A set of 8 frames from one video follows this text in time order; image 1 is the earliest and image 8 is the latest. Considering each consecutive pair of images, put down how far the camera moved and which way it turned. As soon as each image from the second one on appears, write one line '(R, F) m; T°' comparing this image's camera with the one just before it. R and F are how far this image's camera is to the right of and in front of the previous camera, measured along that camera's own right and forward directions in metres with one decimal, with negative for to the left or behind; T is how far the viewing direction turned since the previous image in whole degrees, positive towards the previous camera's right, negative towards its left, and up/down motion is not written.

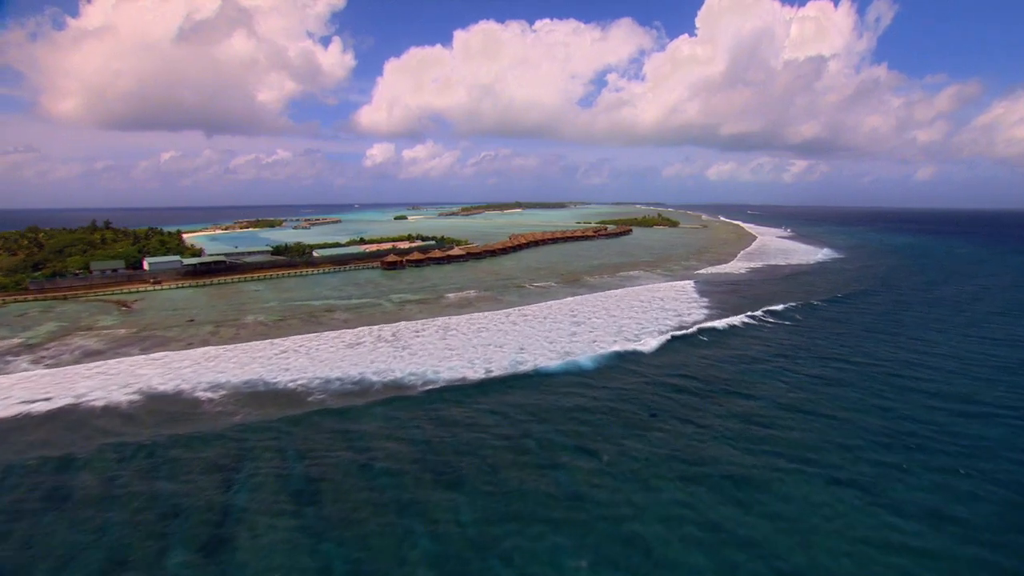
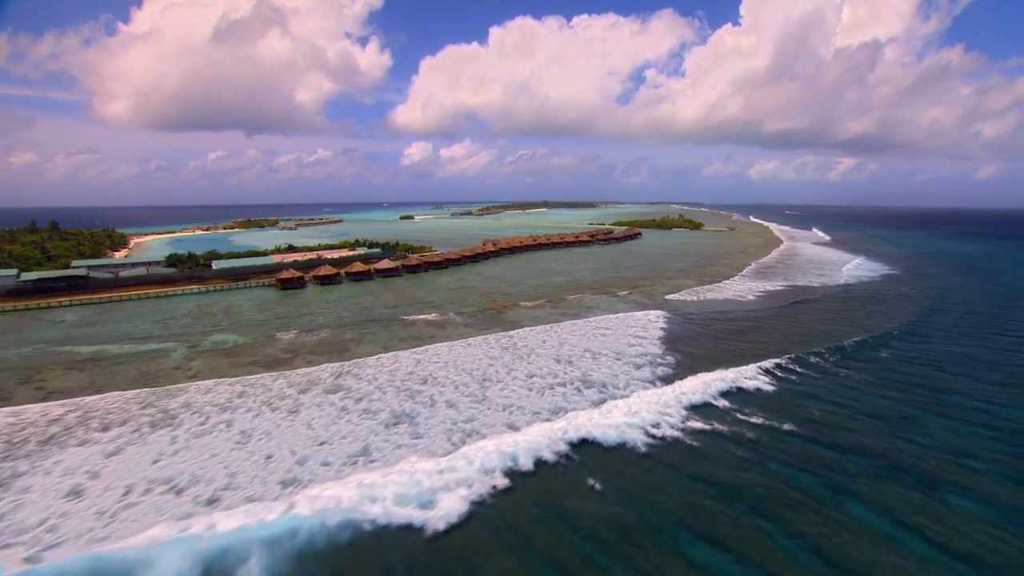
(+5.4, +8.7) m; -4°
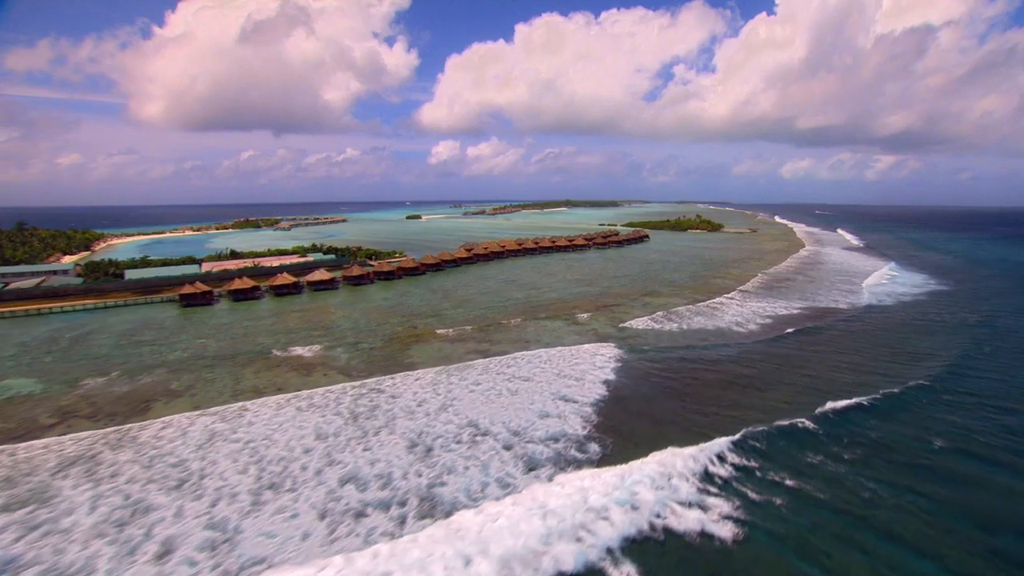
(+3.4, +5.3) m; -3°
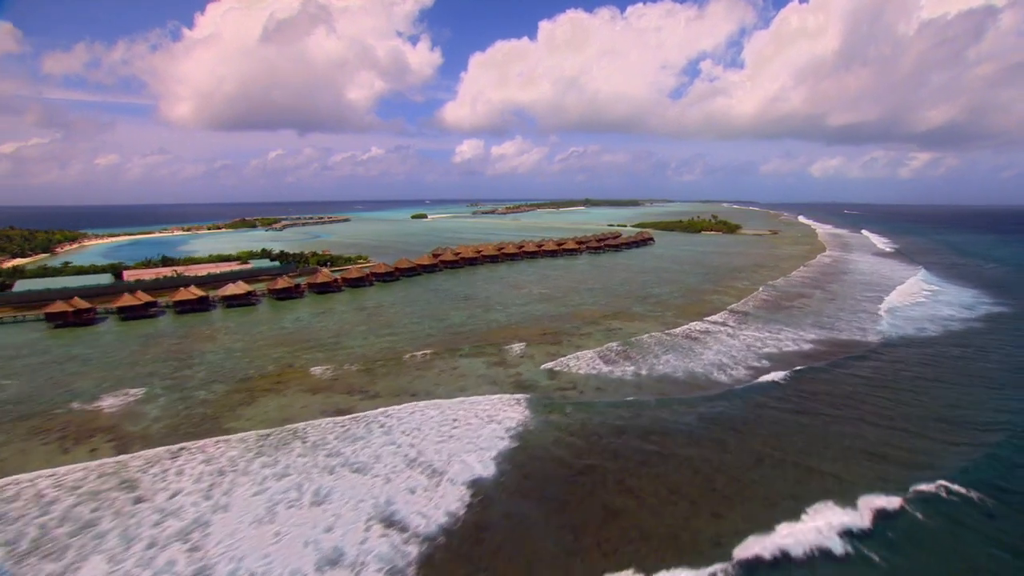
(+3.0, +4.5) m; -3°
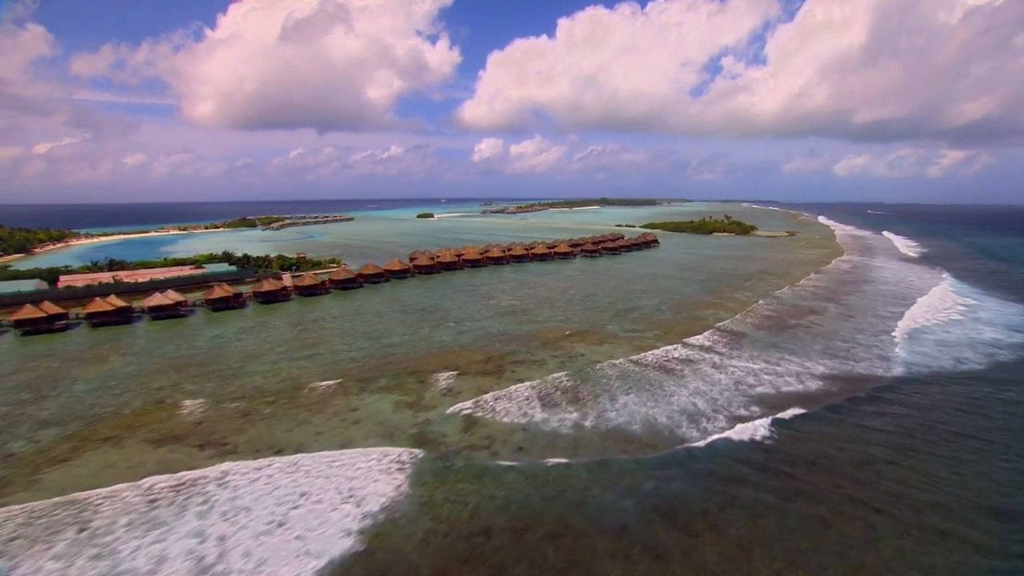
(+2.0, +2.9) m; -2°
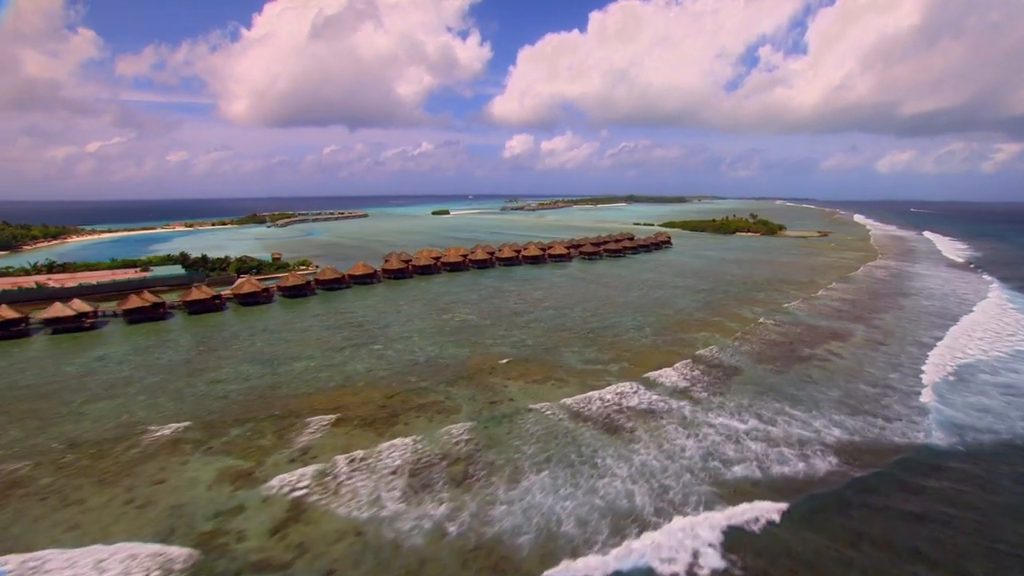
(+2.3, +3.2) m; -3°
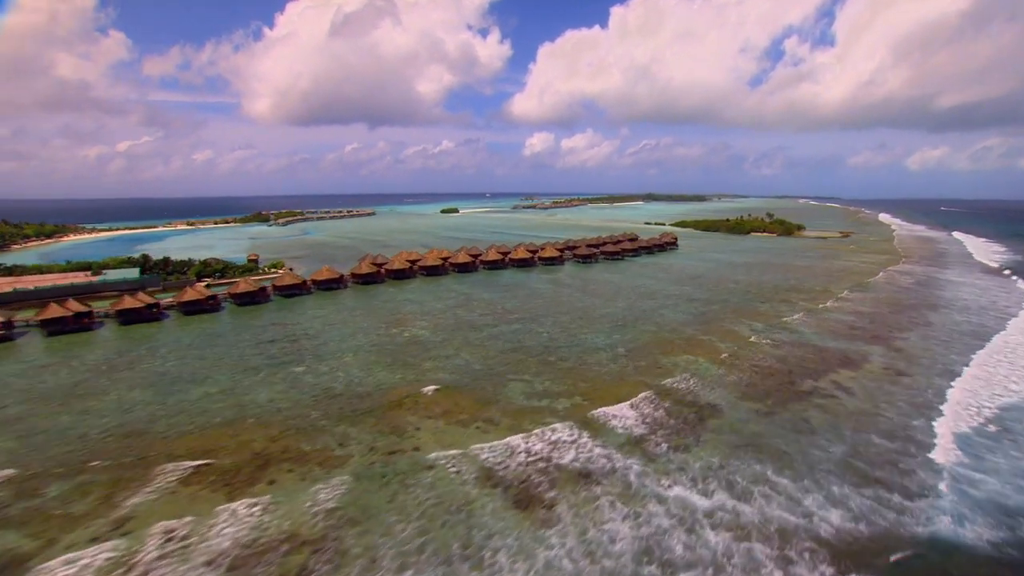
(+1.6, +2.2) m; -2°
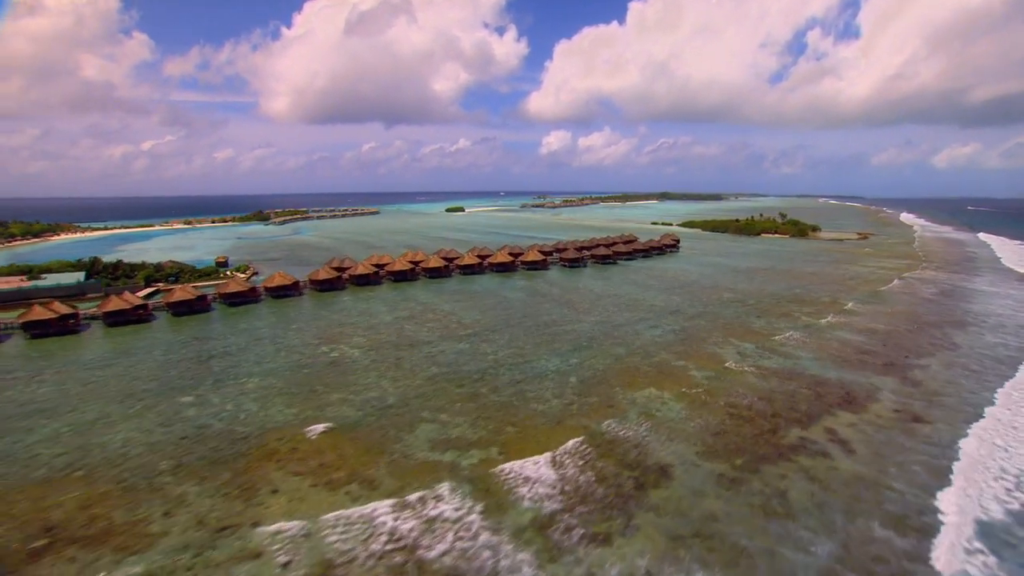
(+1.6, +2.1) m; -2°
